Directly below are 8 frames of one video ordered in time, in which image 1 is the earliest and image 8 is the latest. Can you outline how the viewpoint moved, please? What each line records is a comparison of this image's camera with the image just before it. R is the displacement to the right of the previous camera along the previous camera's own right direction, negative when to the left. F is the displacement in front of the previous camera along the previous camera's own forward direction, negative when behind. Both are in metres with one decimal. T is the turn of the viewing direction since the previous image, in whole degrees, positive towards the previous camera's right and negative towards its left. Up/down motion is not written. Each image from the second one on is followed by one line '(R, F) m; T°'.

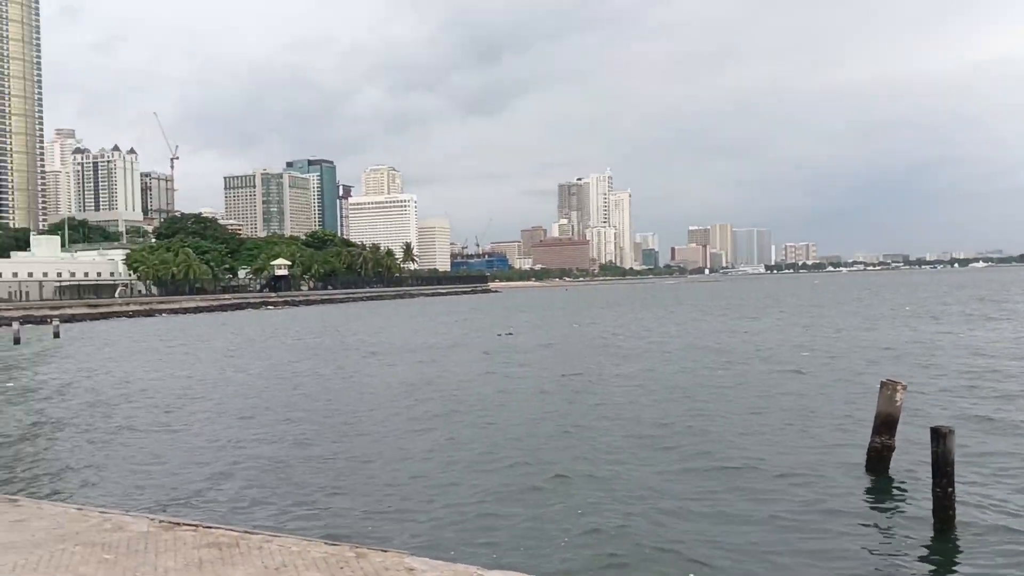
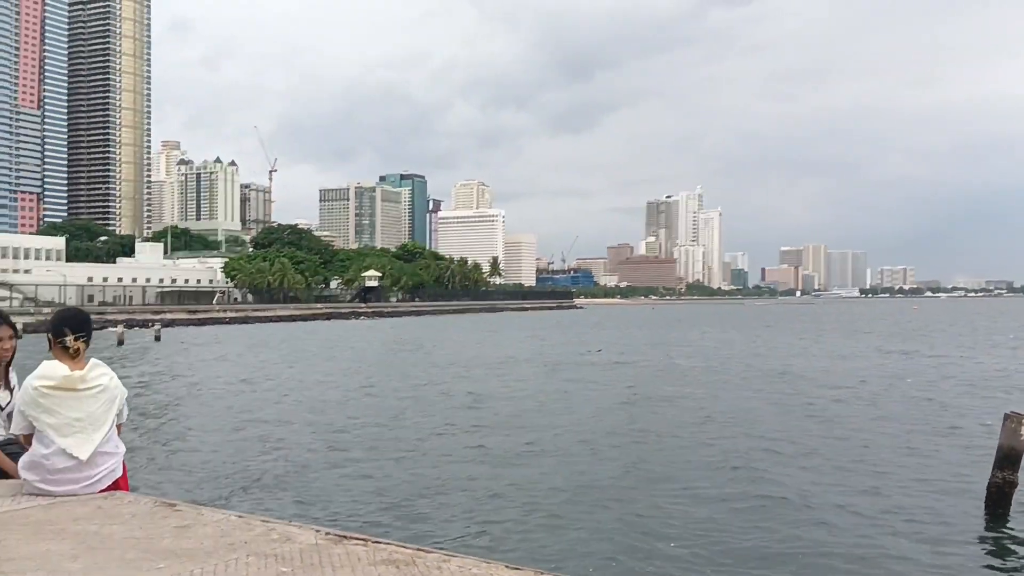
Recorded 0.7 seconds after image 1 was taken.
(-0.5, +0.3) m; -5°
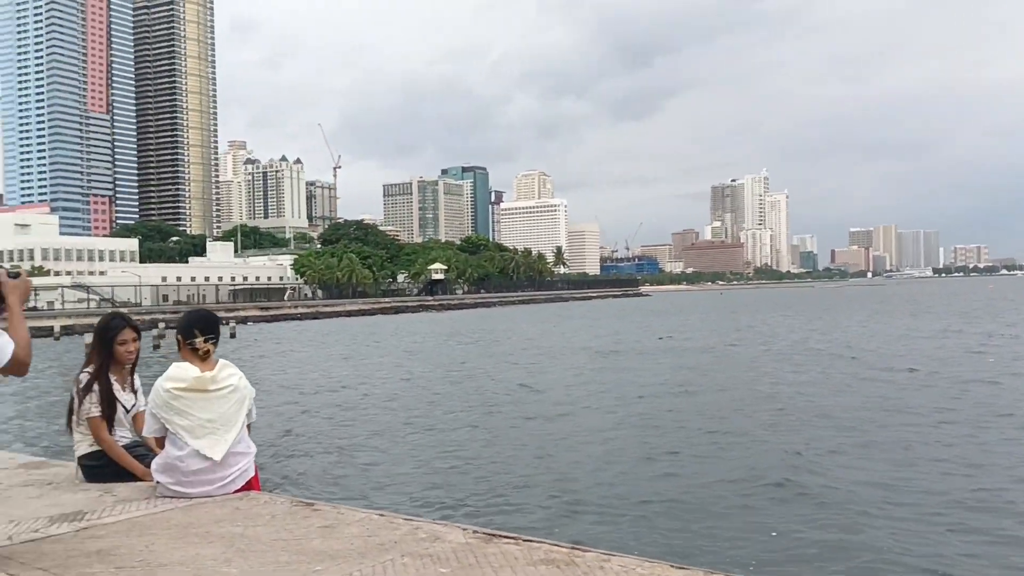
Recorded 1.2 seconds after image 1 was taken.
(-0.4, +0.1) m; -4°
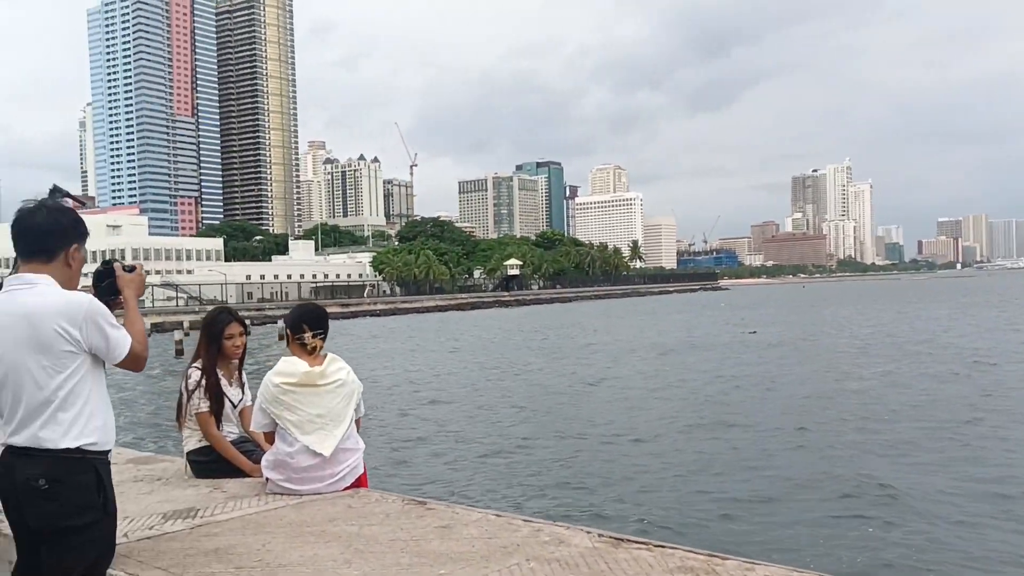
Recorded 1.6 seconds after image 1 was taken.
(-0.2, +0.2) m; -5°
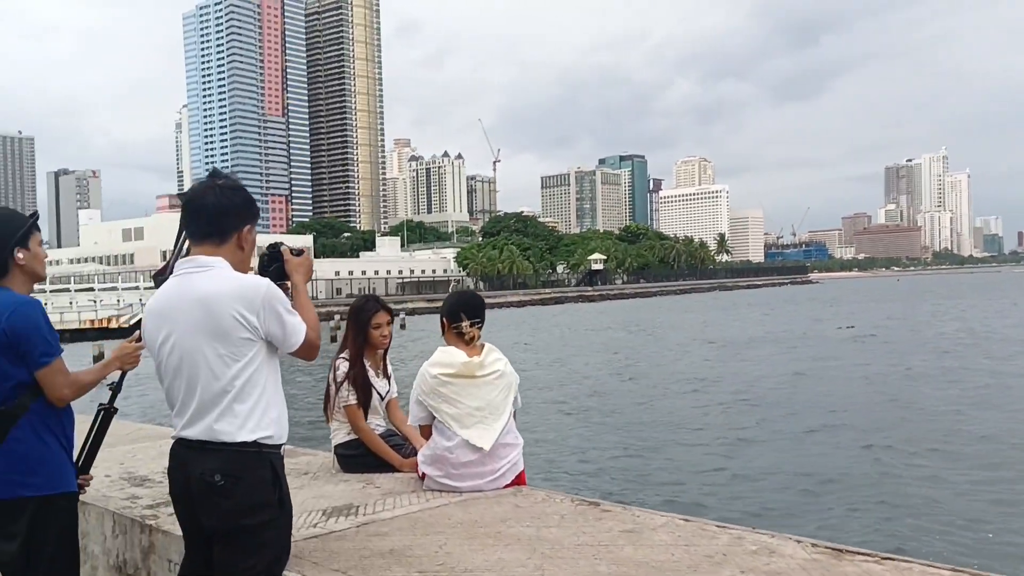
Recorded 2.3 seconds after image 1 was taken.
(-0.5, +0.3) m; -5°
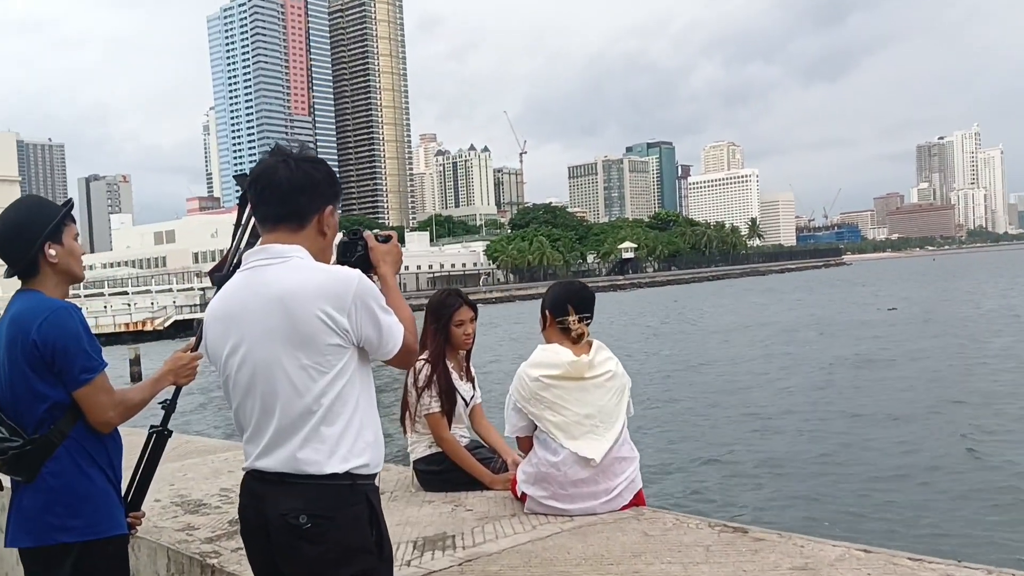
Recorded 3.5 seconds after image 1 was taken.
(-0.4, +0.8) m; -2°
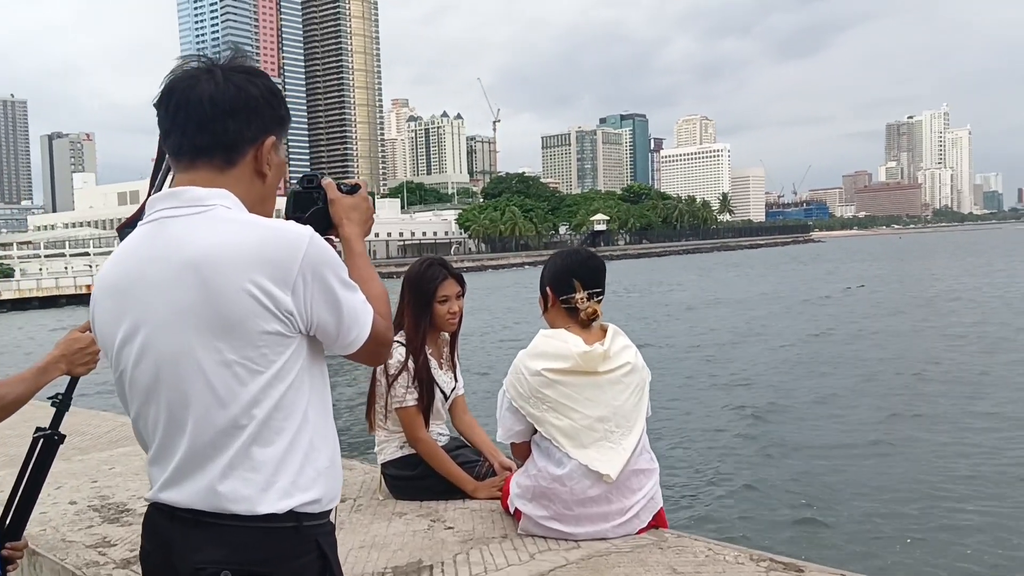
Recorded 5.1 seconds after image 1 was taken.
(-0.1, +0.9) m; +2°
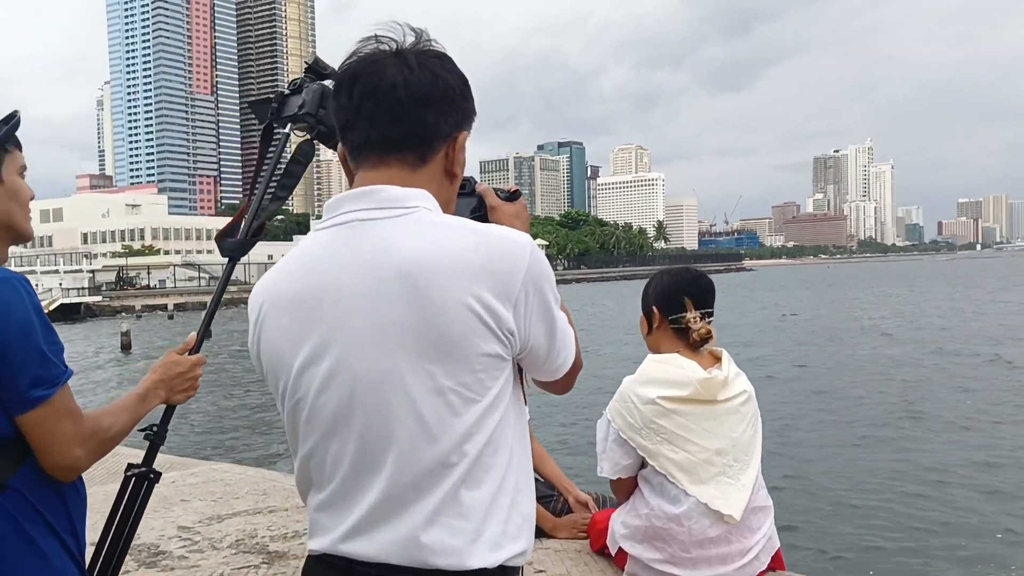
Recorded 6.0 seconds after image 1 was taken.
(-0.6, +0.3) m; +4°
